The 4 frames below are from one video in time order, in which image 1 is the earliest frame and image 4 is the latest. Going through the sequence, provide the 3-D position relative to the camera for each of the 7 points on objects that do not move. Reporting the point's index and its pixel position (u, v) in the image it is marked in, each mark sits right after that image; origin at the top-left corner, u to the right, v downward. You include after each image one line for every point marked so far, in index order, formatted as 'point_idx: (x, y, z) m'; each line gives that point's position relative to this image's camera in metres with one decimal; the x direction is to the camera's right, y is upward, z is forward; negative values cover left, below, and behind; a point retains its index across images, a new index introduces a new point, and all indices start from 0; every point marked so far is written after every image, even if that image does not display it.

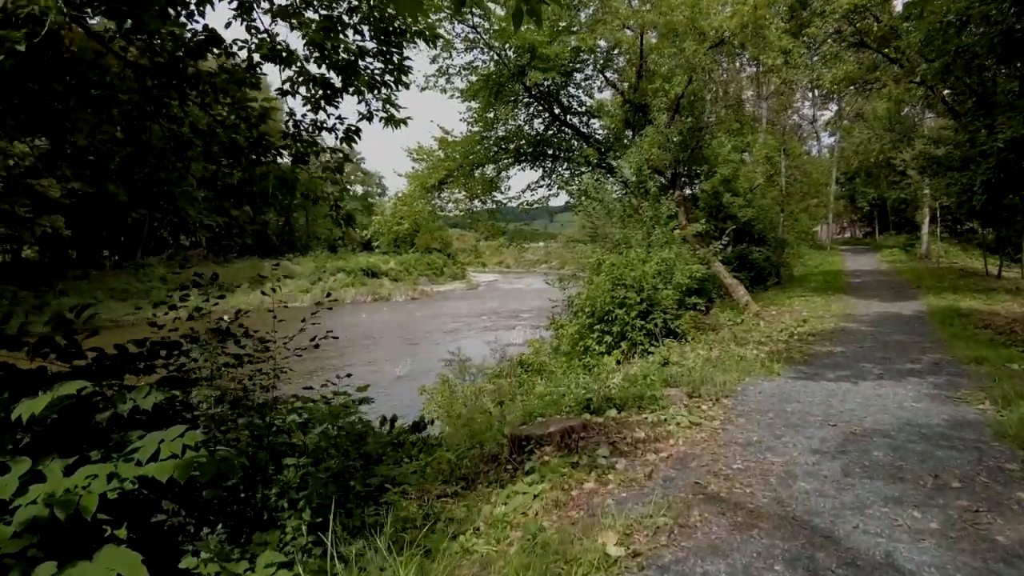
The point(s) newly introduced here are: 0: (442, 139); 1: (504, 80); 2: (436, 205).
0: (-1.6, +3.5, +12.7) m
1: (-0.2, +4.6, +11.8) m
2: (-1.7, +2.0, +12.7) m
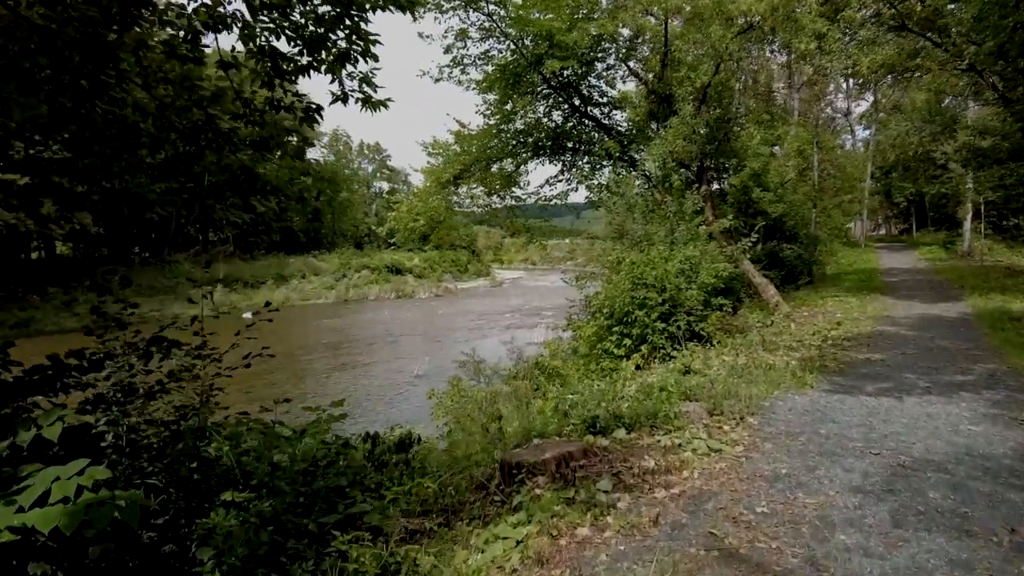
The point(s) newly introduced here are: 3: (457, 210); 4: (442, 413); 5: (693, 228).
0: (-1.2, +3.6, +12.4) m
1: (+0.2, +4.6, +11.5) m
2: (-1.3, +2.1, +12.4) m
3: (-1.2, +1.8, +12.5) m
4: (-0.9, -1.7, +7.4) m
5: (+3.3, +1.1, +10.0) m
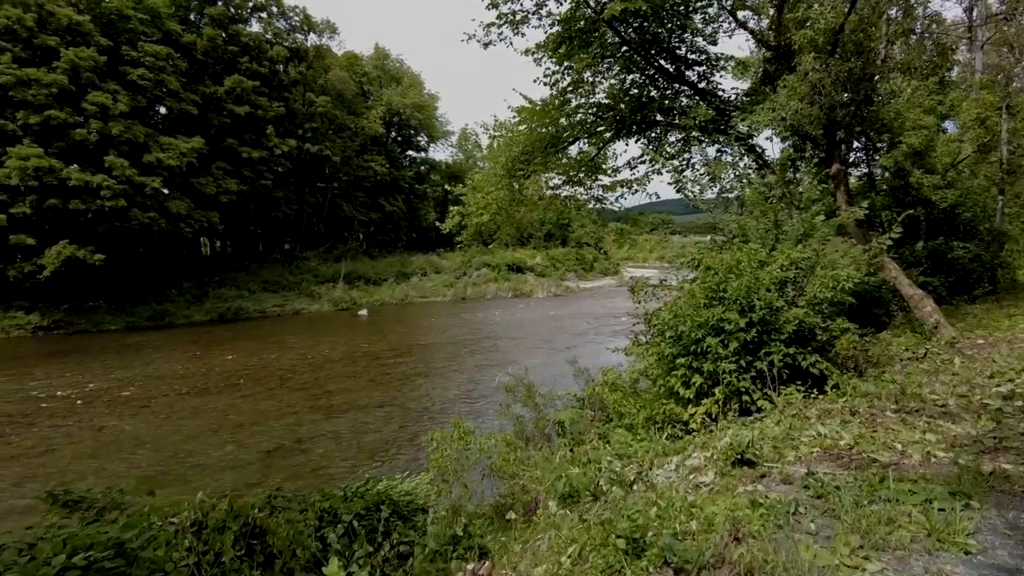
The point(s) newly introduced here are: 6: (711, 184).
0: (+0.2, +3.5, +10.8) m
1: (+1.4, +4.5, +9.6) m
2: (+0.1, +2.0, +10.9) m
3: (+0.2, +1.7, +10.9) m
4: (-0.7, -1.8, +5.9) m
5: (+4.1, +0.9, +7.5) m
6: (+3.1, +1.6, +8.5) m
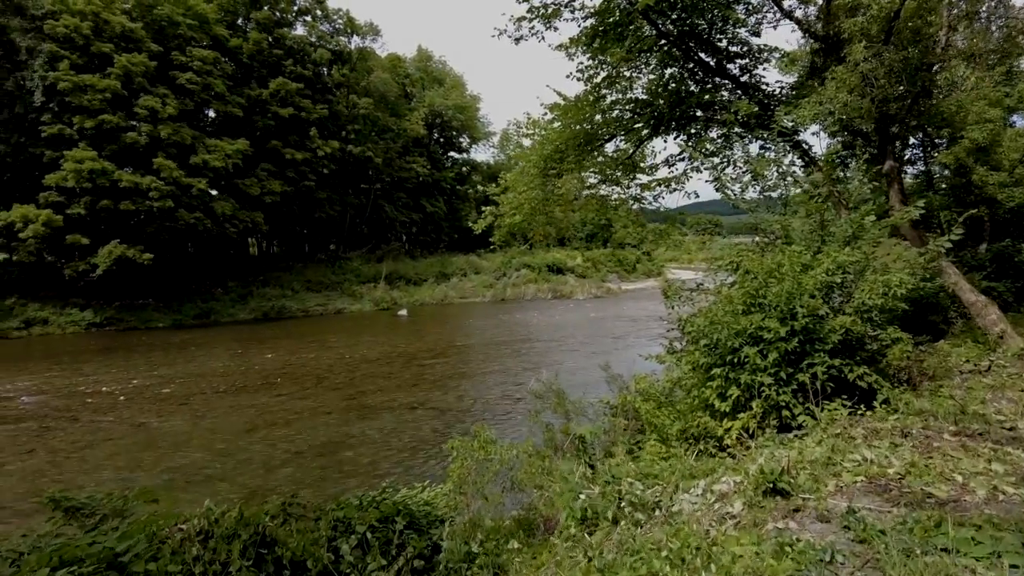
0: (+0.8, +3.4, +10.6) m
1: (+1.9, +4.5, +9.3) m
2: (+0.7, +1.9, +10.6) m
3: (+0.8, +1.6, +10.7) m
4: (-0.5, -1.9, +5.8) m
5: (+4.4, +0.9, +7.0) m
6: (+3.5, +1.5, +8.0) m
